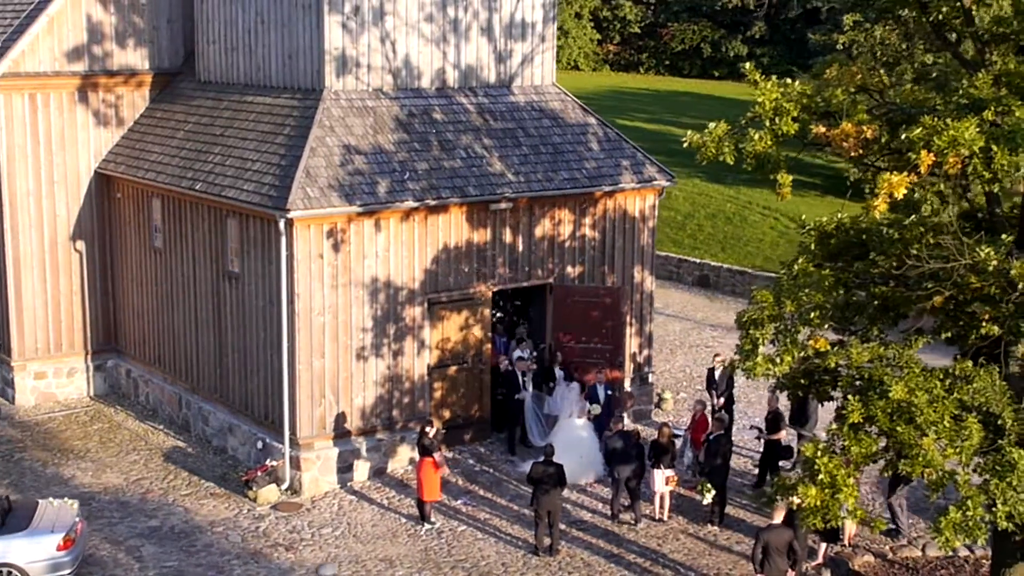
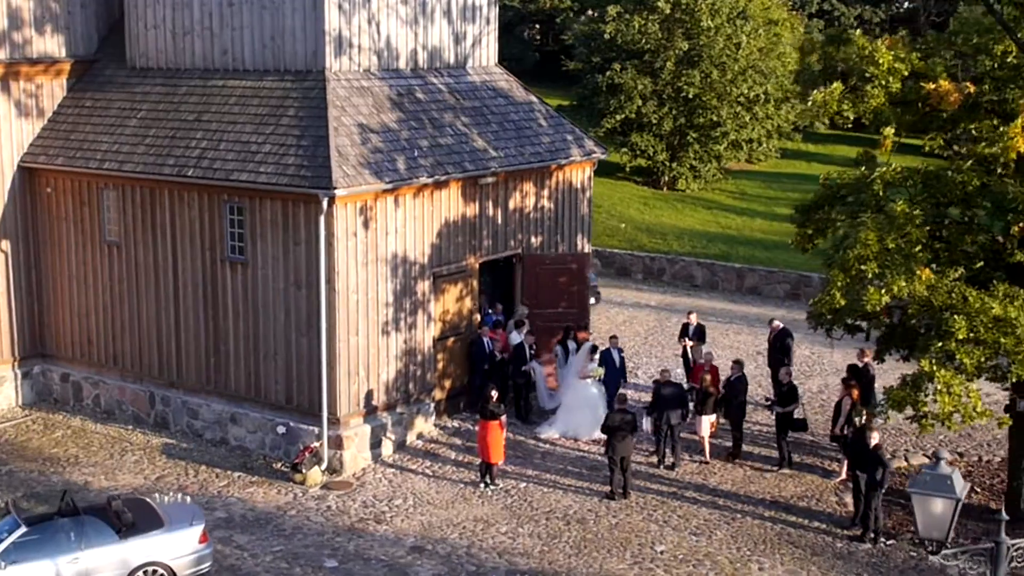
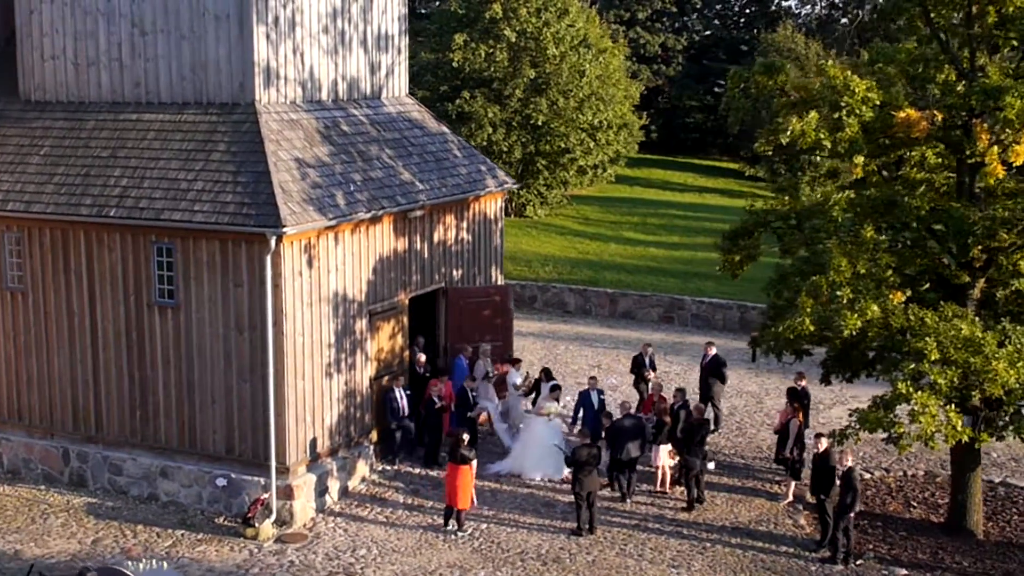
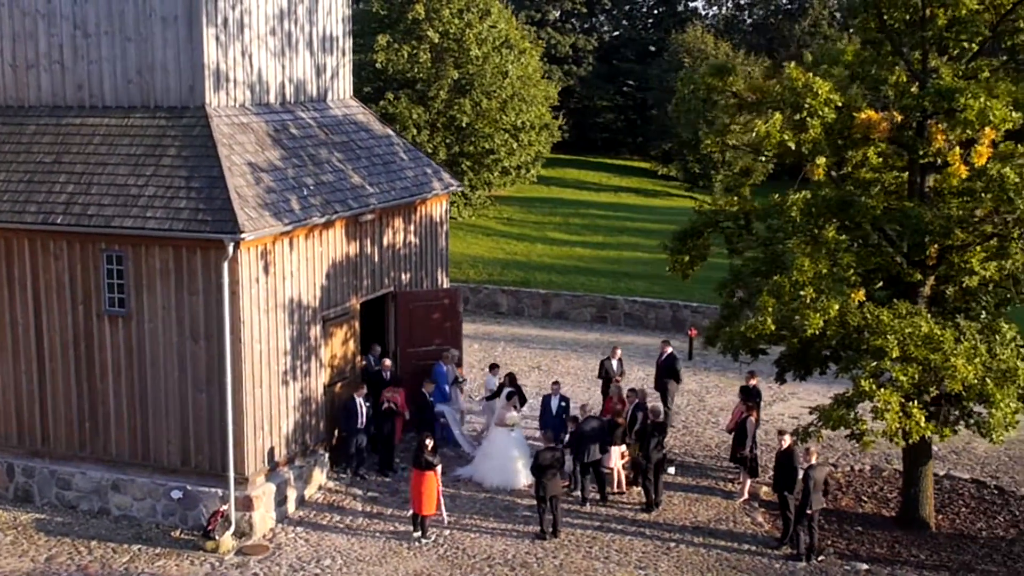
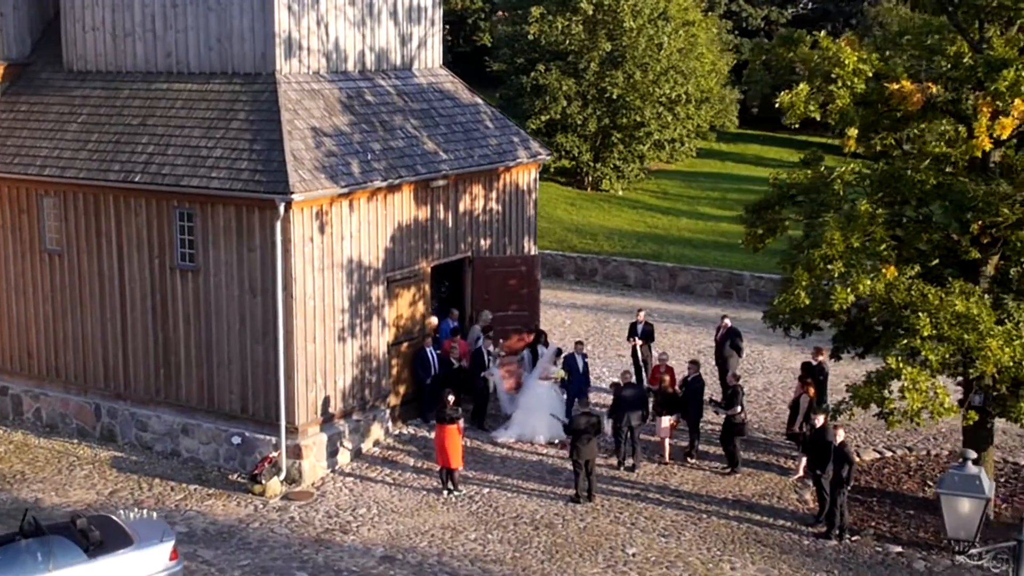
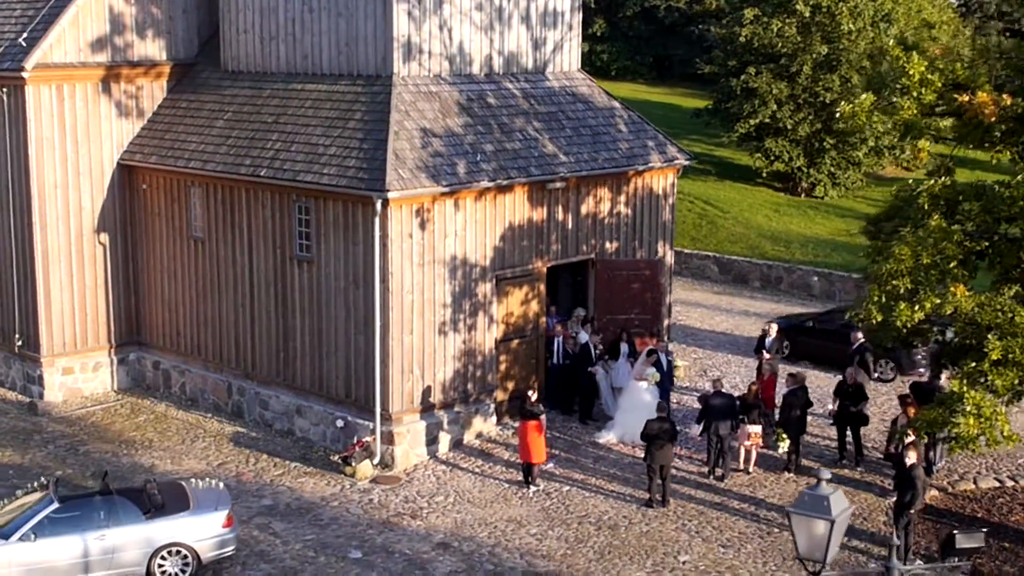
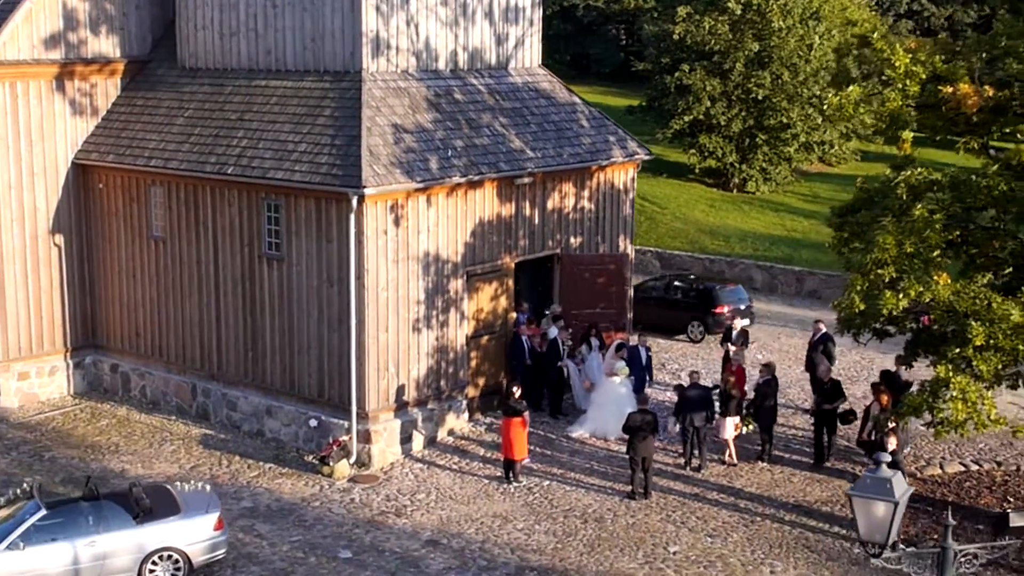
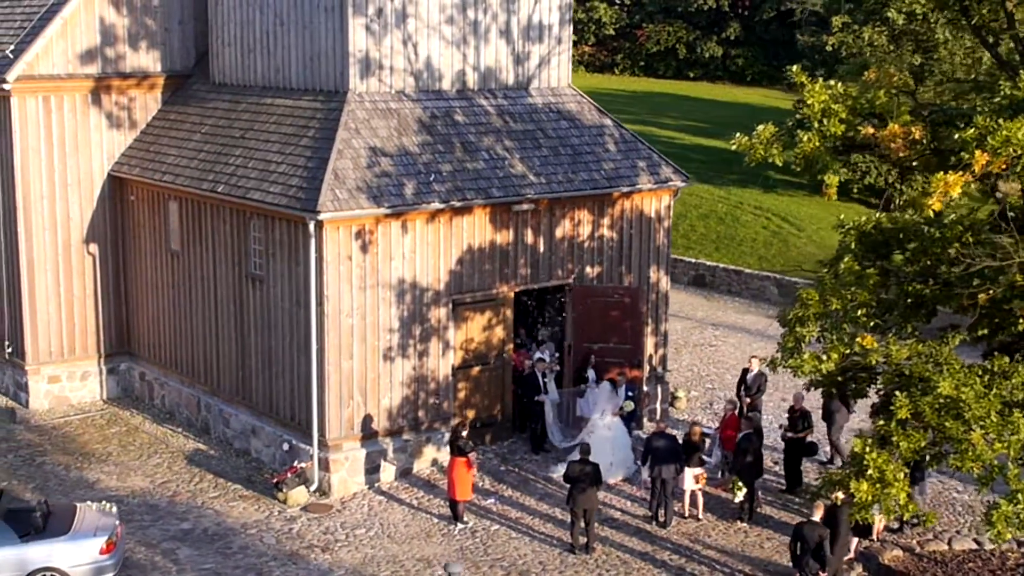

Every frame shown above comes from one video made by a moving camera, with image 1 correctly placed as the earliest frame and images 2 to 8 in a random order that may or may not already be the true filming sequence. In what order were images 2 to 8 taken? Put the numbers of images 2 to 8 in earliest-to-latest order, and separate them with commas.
8, 6, 7, 2, 5, 3, 4
